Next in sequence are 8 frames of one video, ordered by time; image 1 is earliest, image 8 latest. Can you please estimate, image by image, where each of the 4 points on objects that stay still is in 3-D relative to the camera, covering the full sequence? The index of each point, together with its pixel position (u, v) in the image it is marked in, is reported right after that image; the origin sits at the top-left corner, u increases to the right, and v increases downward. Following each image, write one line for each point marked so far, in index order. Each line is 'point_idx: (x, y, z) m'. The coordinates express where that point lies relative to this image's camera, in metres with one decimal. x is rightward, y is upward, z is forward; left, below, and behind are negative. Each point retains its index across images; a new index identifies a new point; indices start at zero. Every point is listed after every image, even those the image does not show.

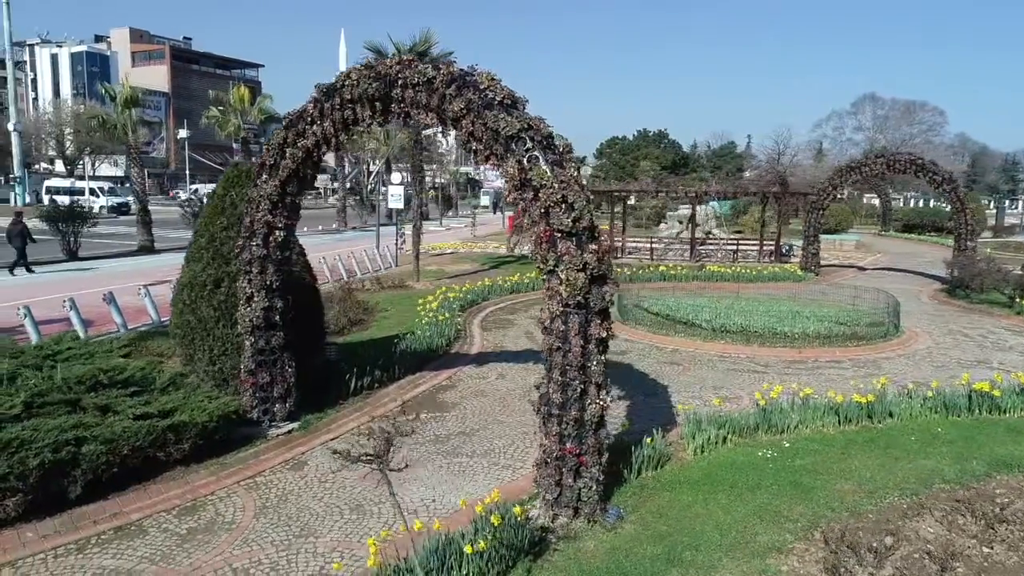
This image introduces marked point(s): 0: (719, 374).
0: (+3.1, -1.3, +10.9) m
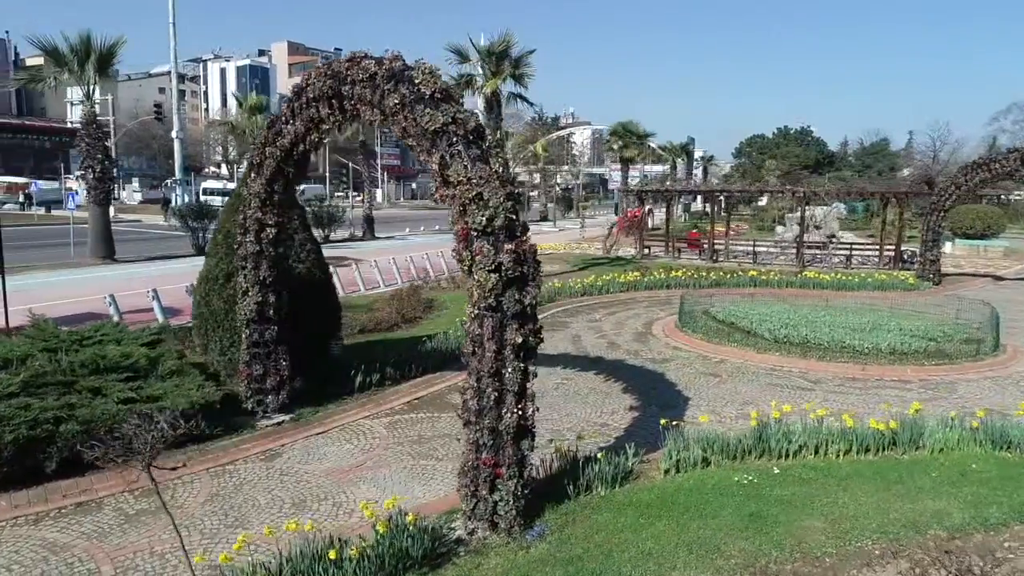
0: (+3.4, -1.4, +10.0) m
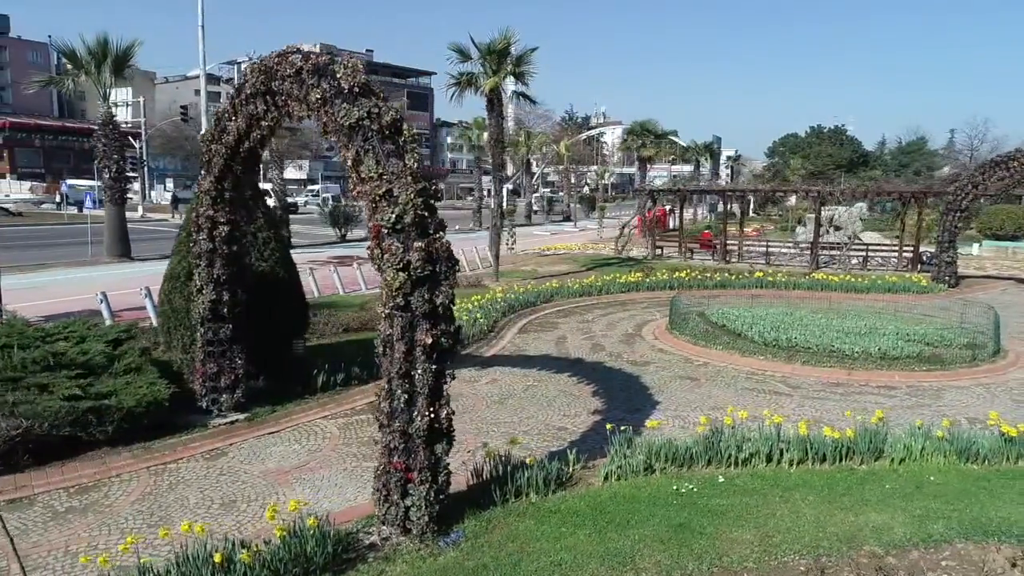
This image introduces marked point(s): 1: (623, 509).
0: (+2.9, -1.4, +9.7) m
1: (+0.9, -1.8, +5.8) m
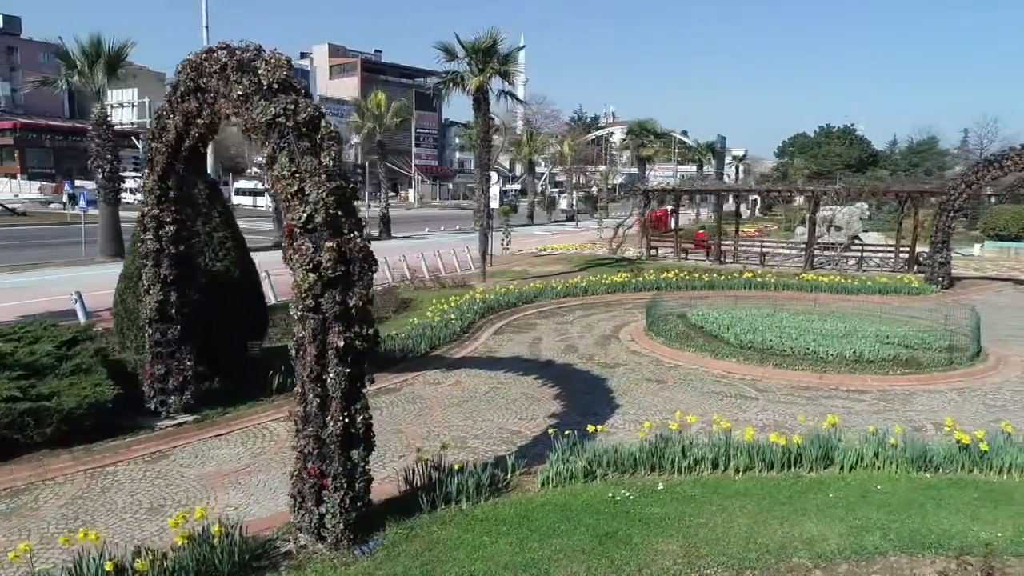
0: (+2.4, -1.4, +9.5) m
1: (+0.3, -1.8, +5.7) m
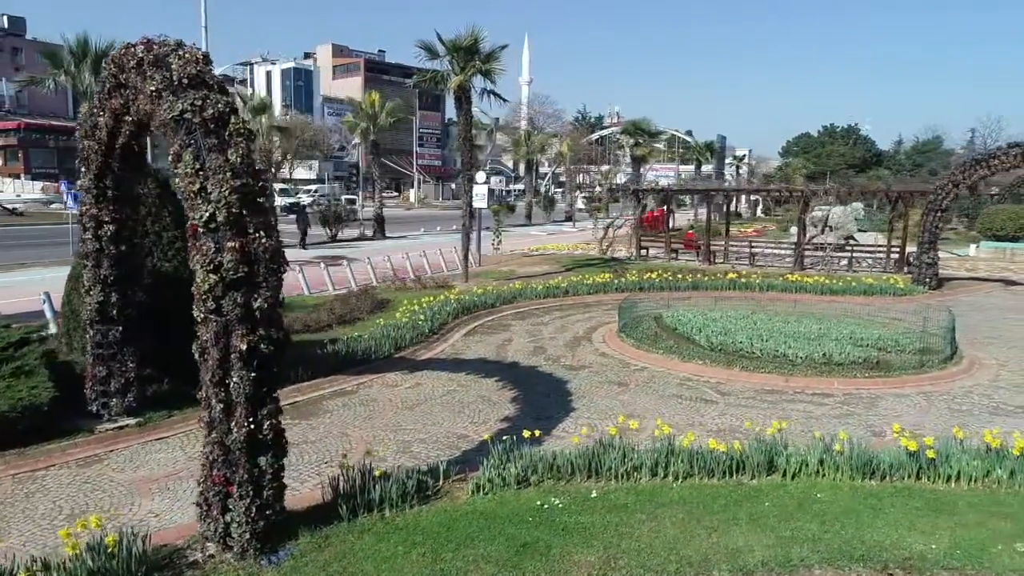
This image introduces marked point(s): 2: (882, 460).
0: (+1.8, -1.5, +9.3) m
1: (-0.3, -1.8, +5.5) m
2: (+3.3, -1.5, +6.4) m
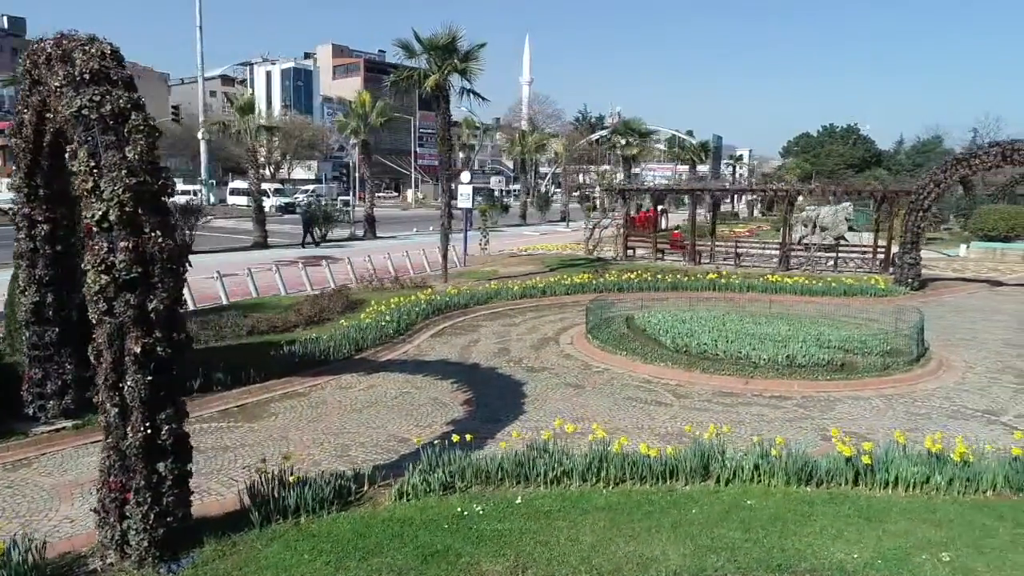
0: (+1.2, -1.5, +9.1) m
1: (-0.9, -1.8, +5.3) m
2: (+2.7, -1.5, +6.3) m
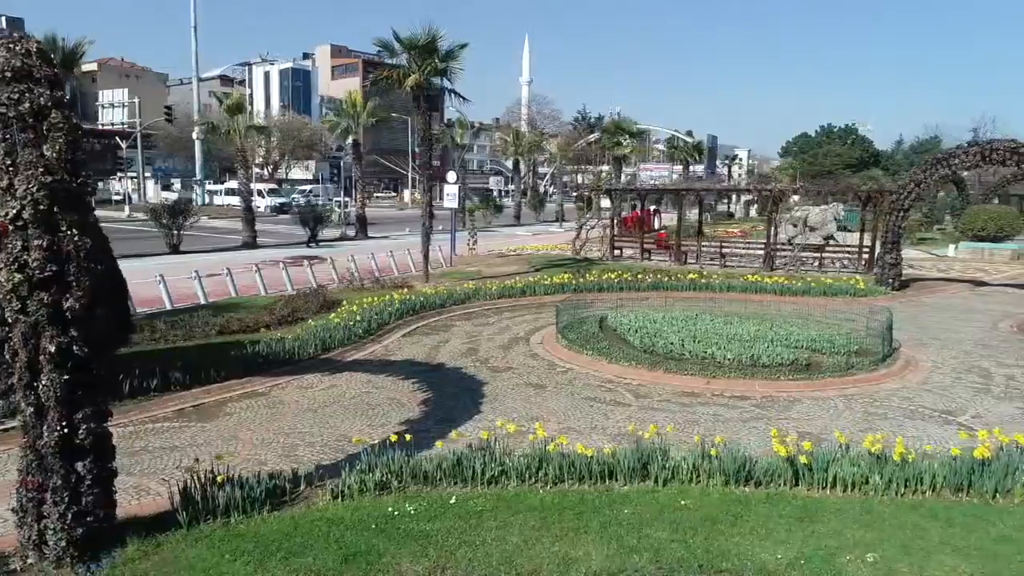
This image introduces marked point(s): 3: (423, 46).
0: (+0.7, -1.5, +9.1) m
1: (-1.5, -1.8, +5.3) m
2: (+2.1, -1.5, +6.2) m
3: (-2.3, +6.3, +18.8) m
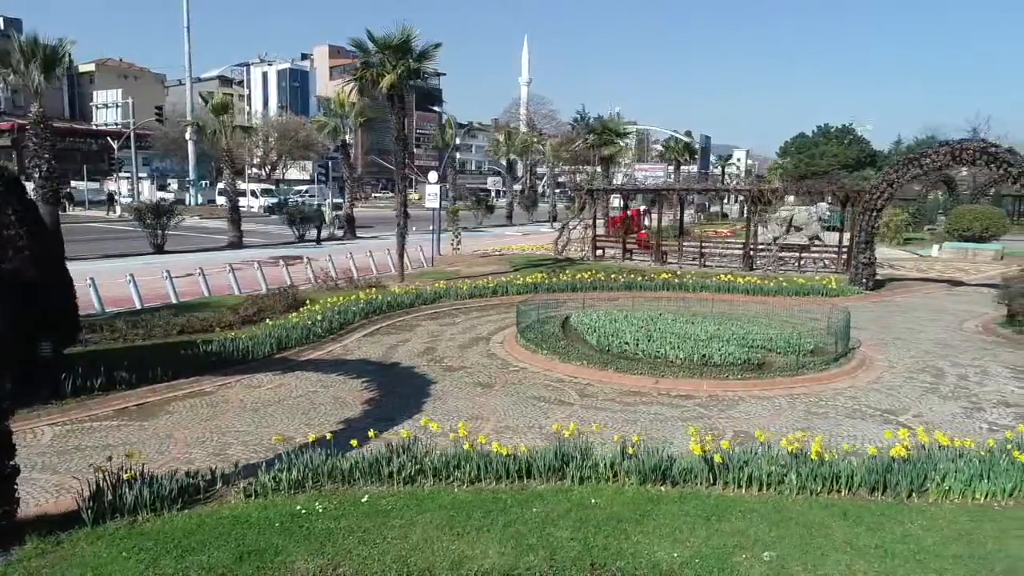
0: (0.0, -1.4, +9.1) m
1: (-2.2, -1.8, +5.3) m
2: (+1.4, -1.5, +6.2) m
3: (-3.0, +6.3, +18.8) m
